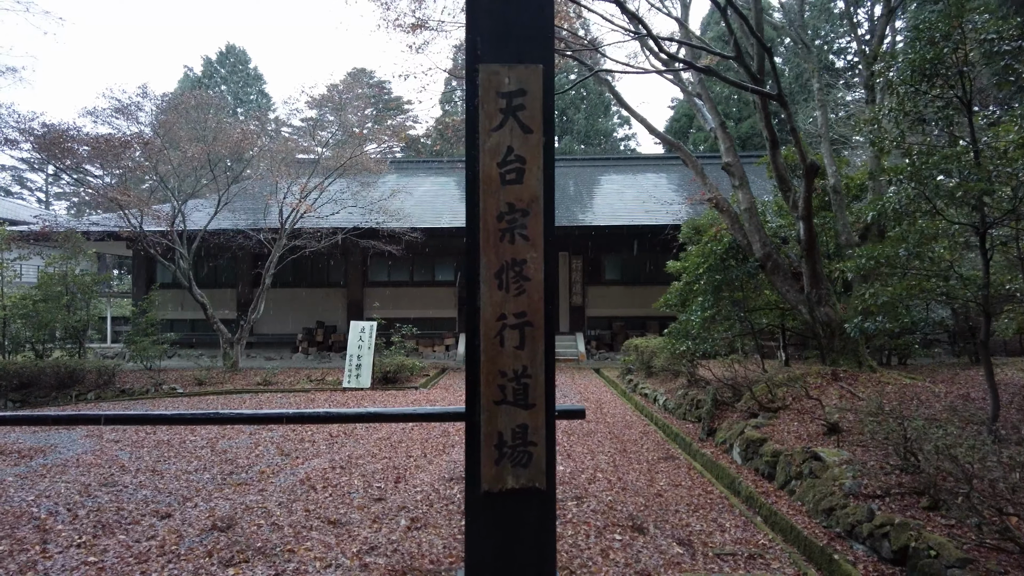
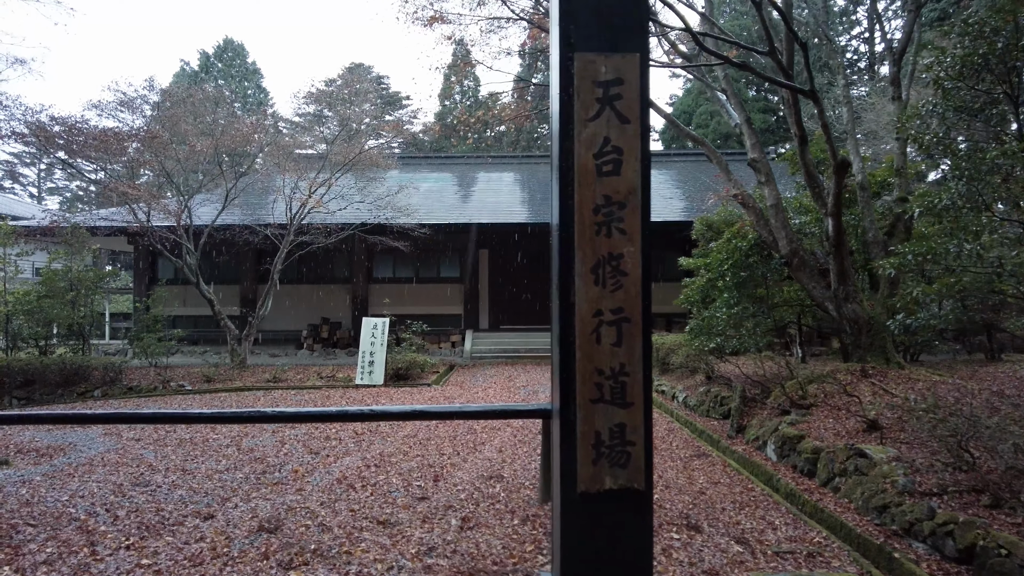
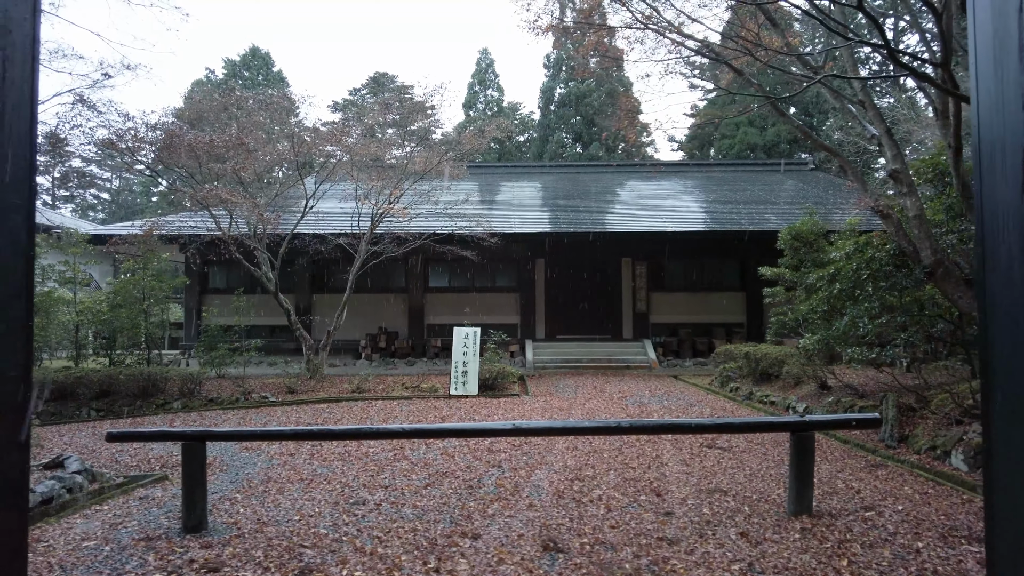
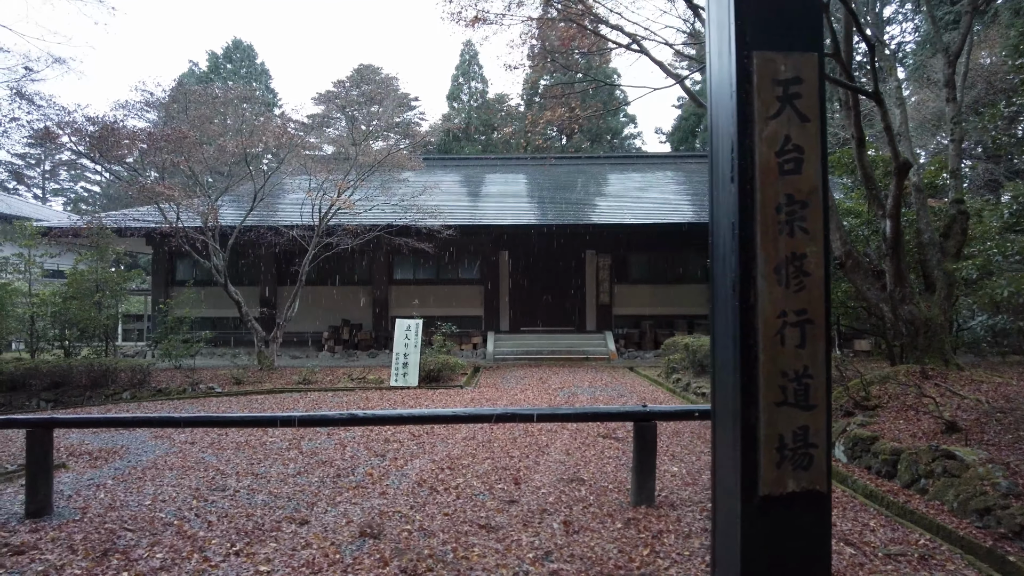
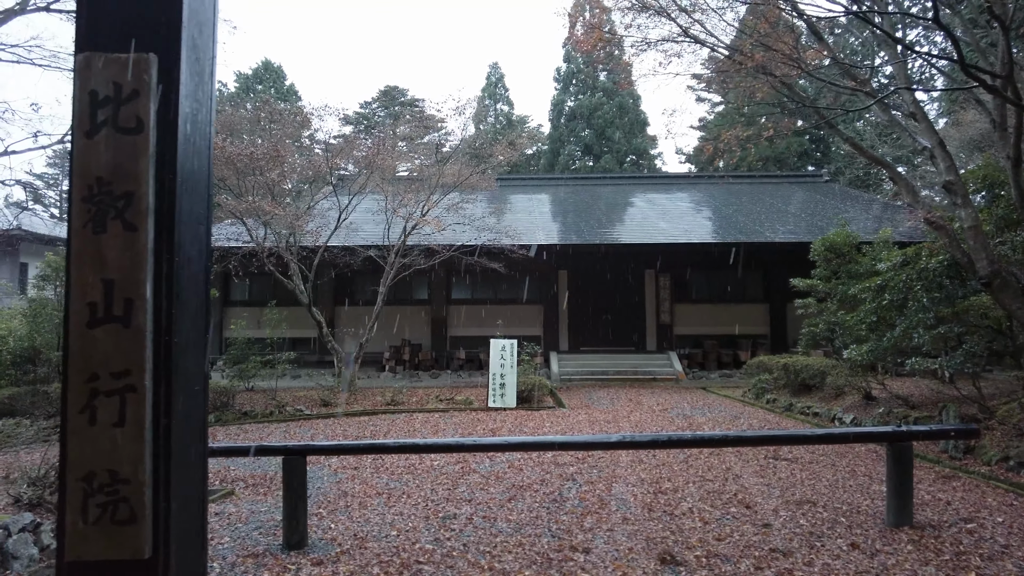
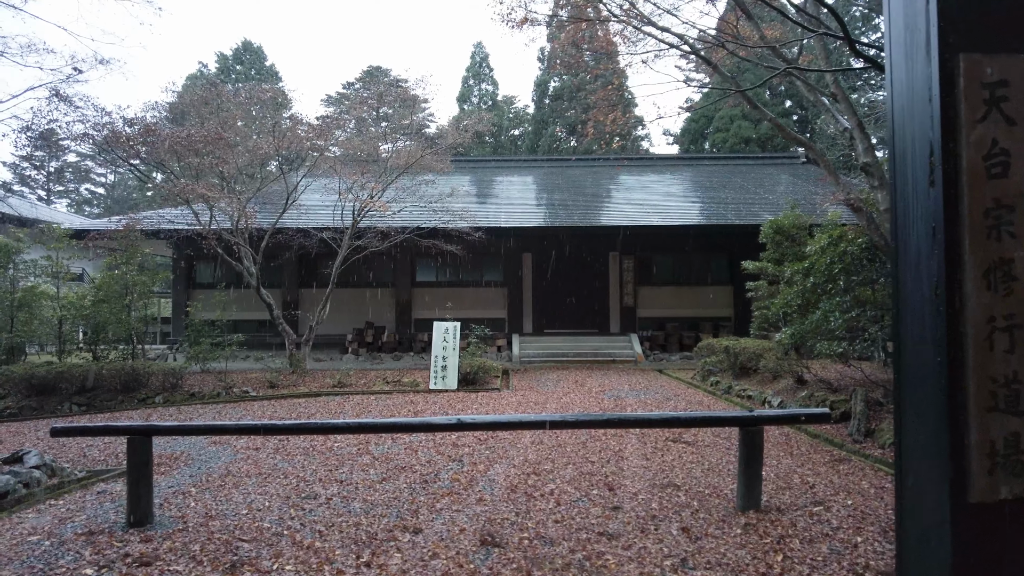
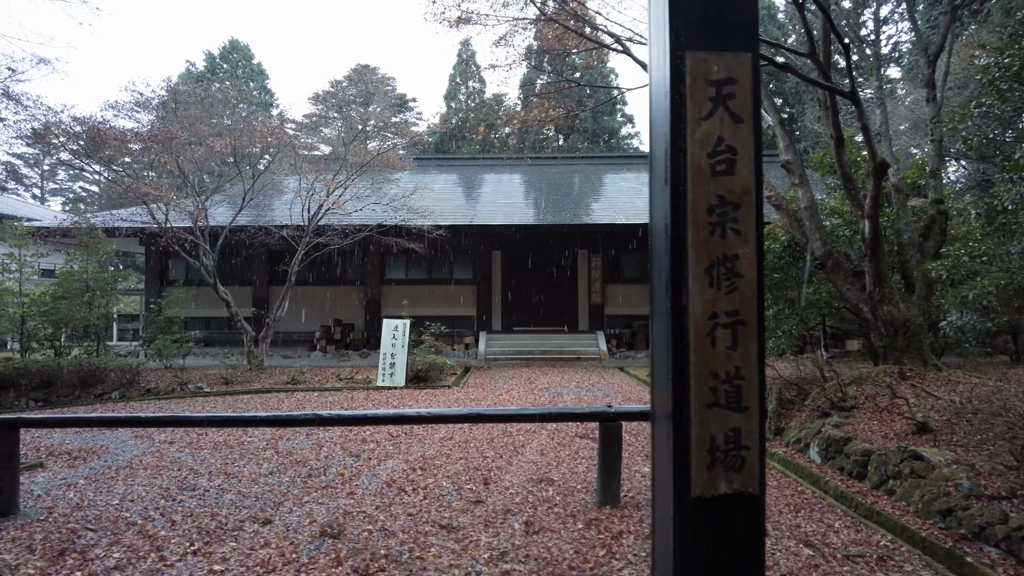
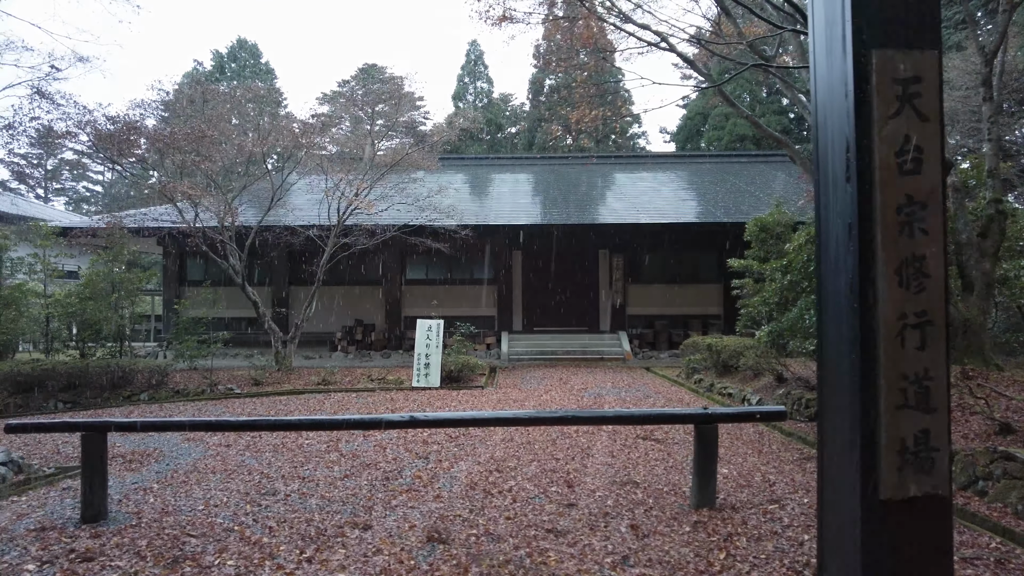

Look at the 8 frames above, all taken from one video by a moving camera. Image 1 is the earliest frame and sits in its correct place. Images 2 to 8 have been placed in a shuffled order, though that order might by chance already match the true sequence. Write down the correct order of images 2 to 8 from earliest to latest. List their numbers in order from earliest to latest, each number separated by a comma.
2, 7, 4, 8, 6, 3, 5
